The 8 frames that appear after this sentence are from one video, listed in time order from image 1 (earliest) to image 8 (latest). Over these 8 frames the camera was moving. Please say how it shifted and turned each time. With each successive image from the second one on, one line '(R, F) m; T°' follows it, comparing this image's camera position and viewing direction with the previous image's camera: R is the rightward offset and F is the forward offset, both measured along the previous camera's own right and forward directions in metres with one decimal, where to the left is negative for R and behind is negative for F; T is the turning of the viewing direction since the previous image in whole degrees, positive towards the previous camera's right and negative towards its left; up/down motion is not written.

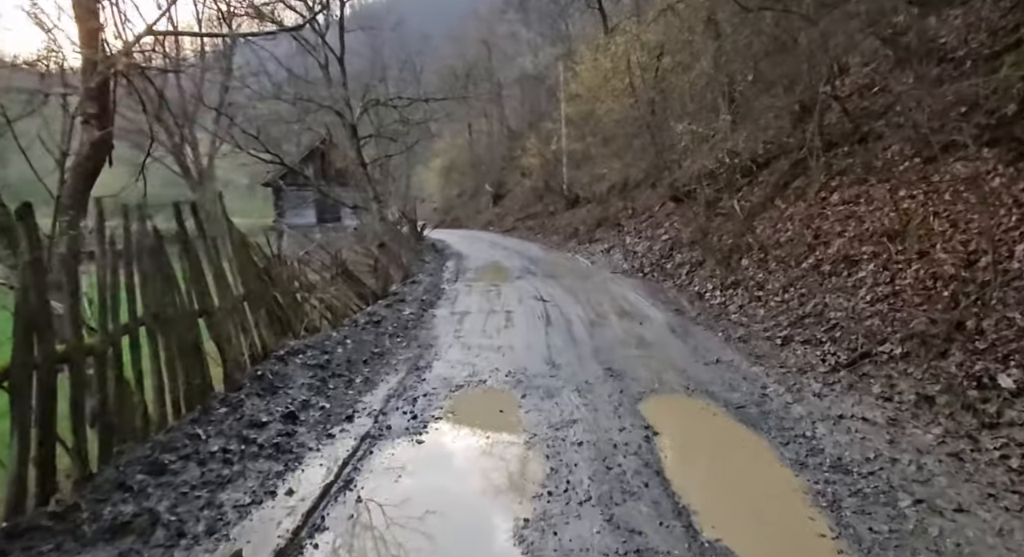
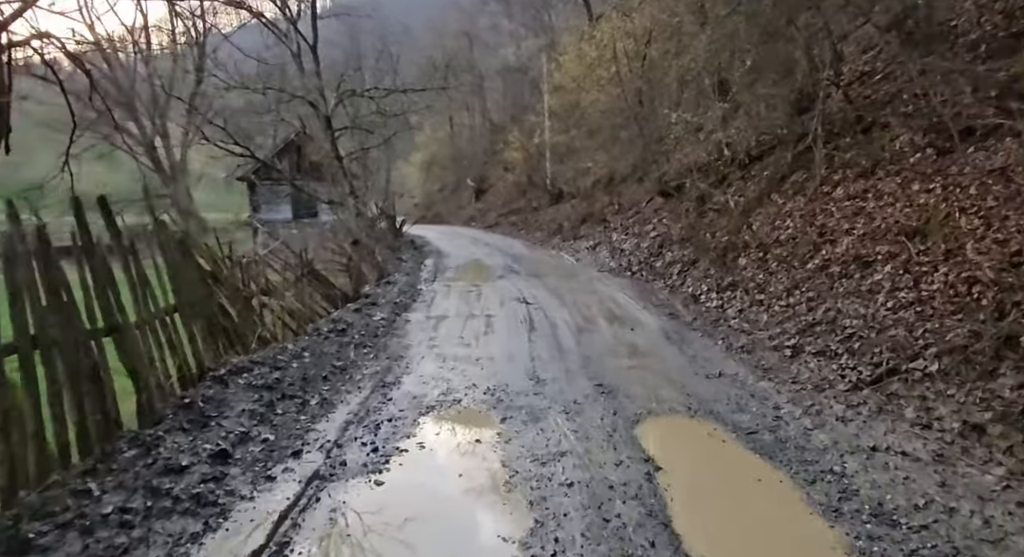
(+0.1, +1.0) m; +1°
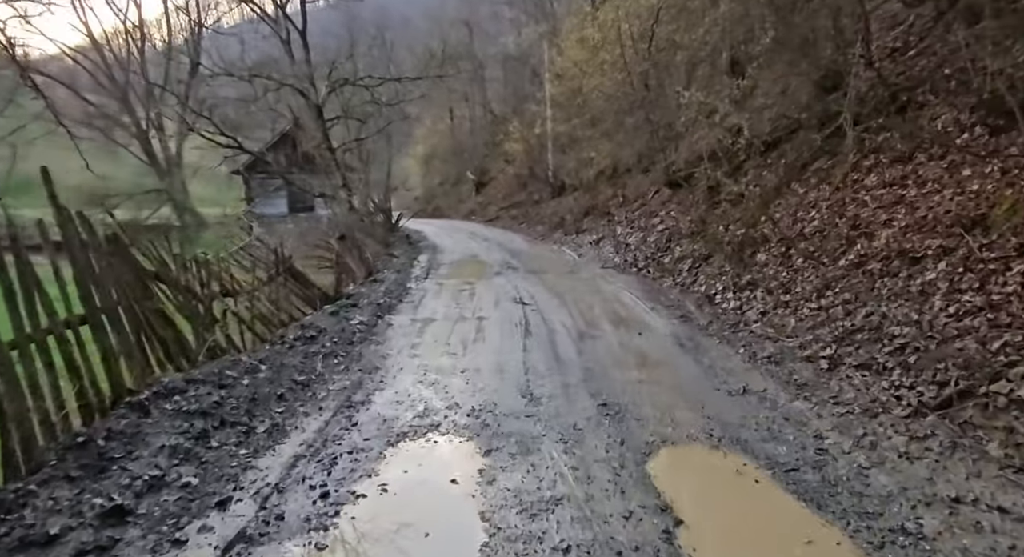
(+0.1, +1.1) m; 0°
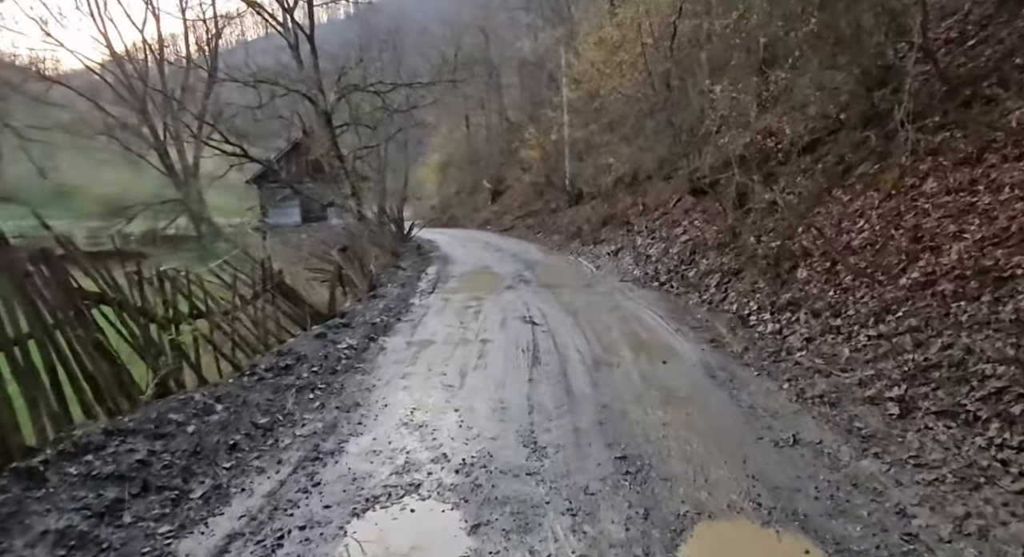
(+0.1, +1.1) m; -2°
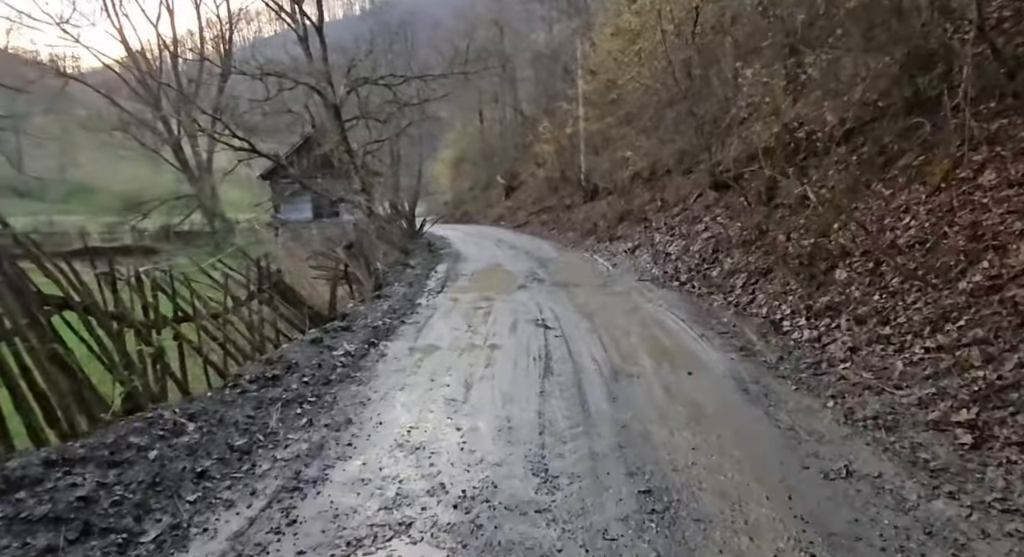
(0.0, +0.7) m; -1°
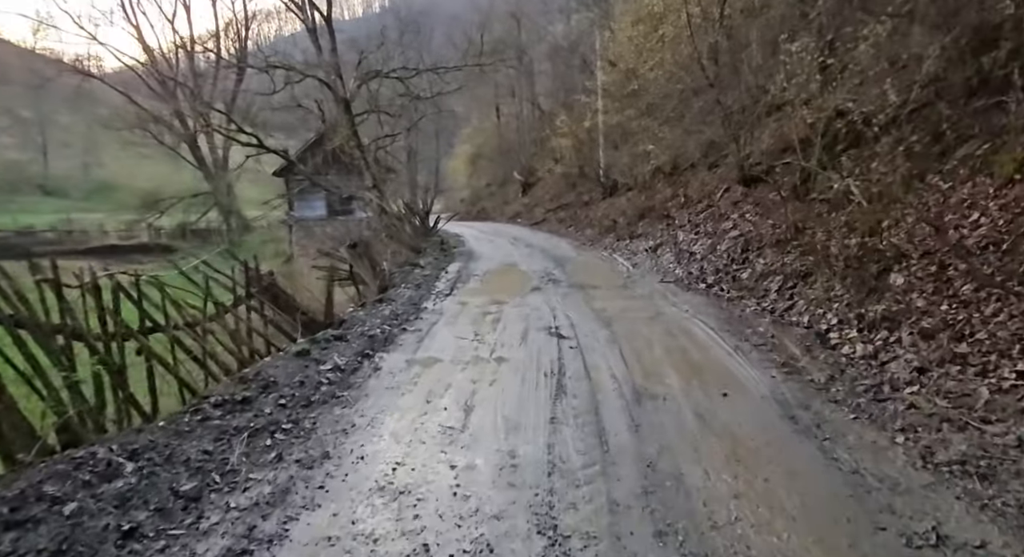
(+0.1, +0.9) m; -2°
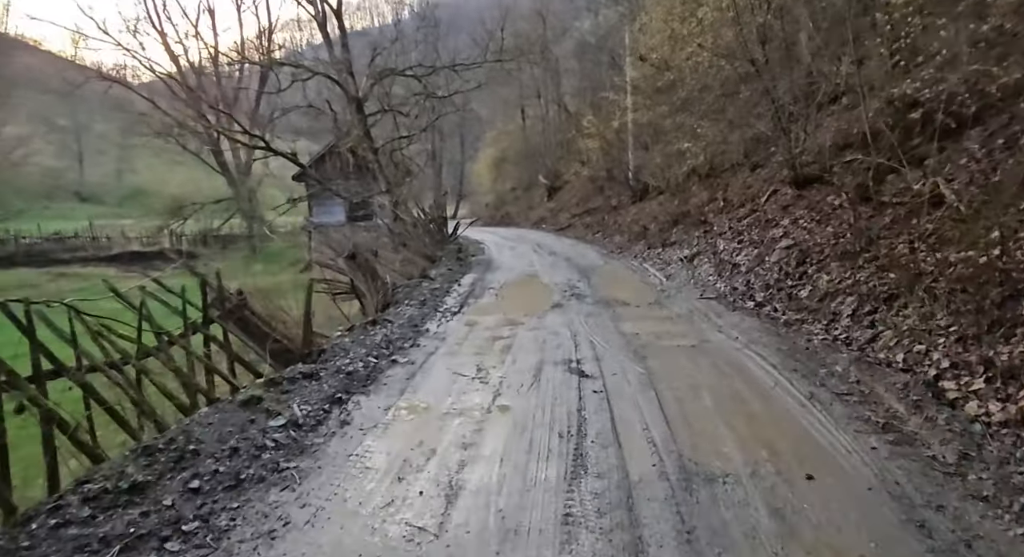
(+0.2, +1.7) m; -2°
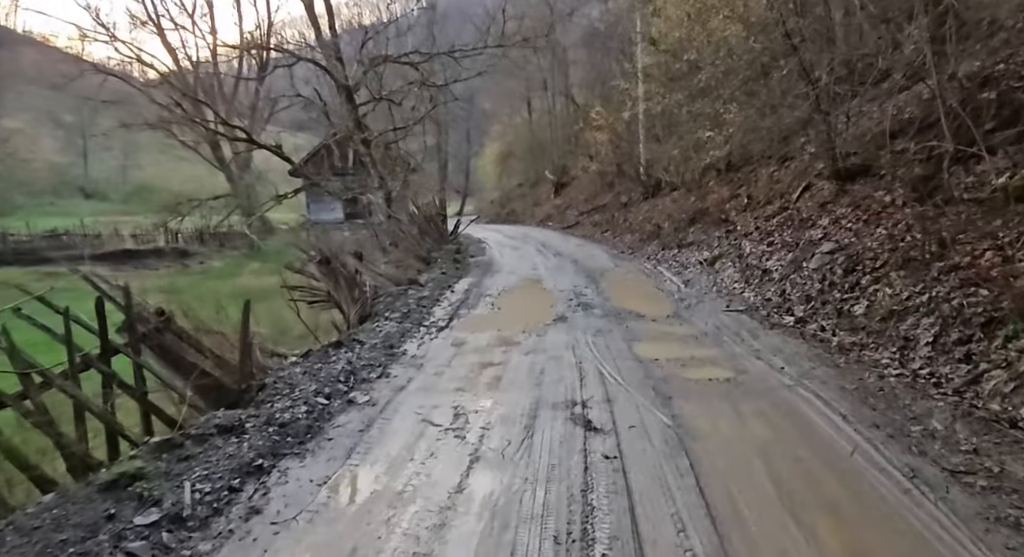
(+0.2, +1.7) m; -1°
